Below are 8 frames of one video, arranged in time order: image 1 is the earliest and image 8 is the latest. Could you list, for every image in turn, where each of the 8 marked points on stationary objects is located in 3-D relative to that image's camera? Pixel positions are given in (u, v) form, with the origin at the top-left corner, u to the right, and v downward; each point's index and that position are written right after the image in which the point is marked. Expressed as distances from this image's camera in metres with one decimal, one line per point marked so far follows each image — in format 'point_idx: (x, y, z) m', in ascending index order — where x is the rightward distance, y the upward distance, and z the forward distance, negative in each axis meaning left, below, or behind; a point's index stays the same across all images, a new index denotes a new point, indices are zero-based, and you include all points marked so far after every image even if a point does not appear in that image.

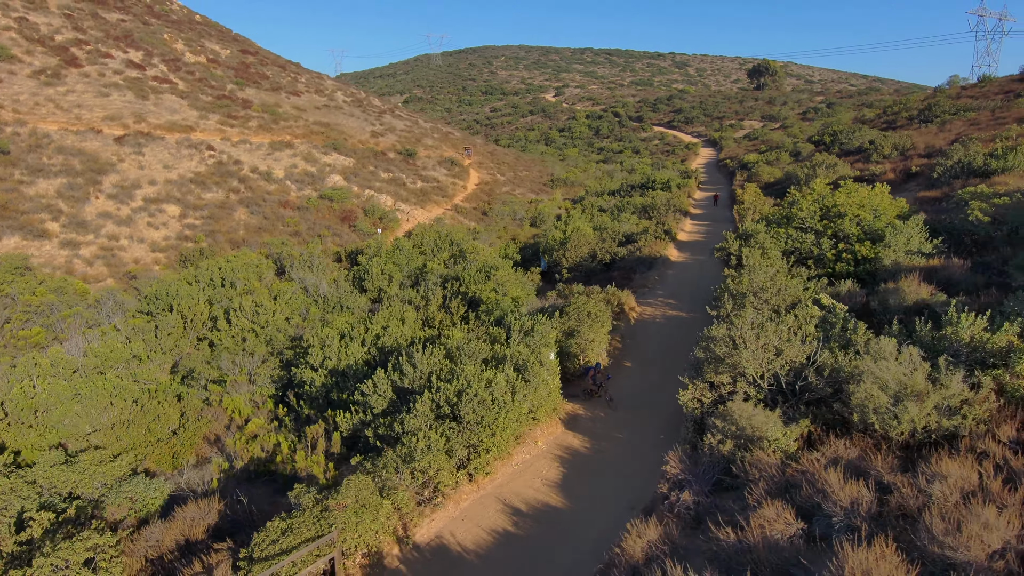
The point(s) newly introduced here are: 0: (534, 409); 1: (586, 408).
0: (+0.3, -1.5, +7.9) m
1: (+0.9, -1.6, +8.9) m
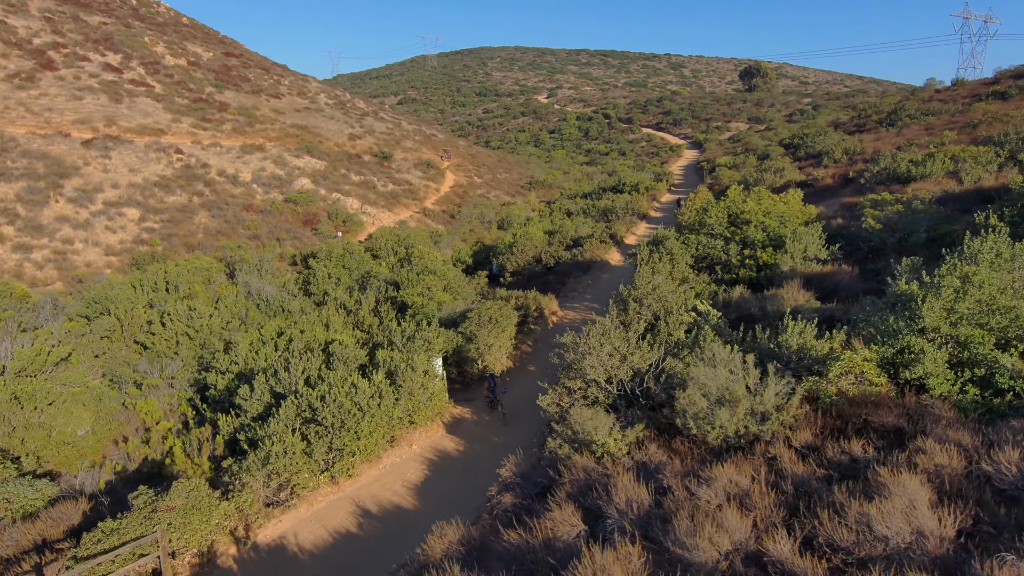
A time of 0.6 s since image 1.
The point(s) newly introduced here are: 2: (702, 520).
0: (-1.3, -1.6, +8.1) m
1: (-0.6, -1.7, +9.1) m
2: (+1.3, -1.5, +4.3) m
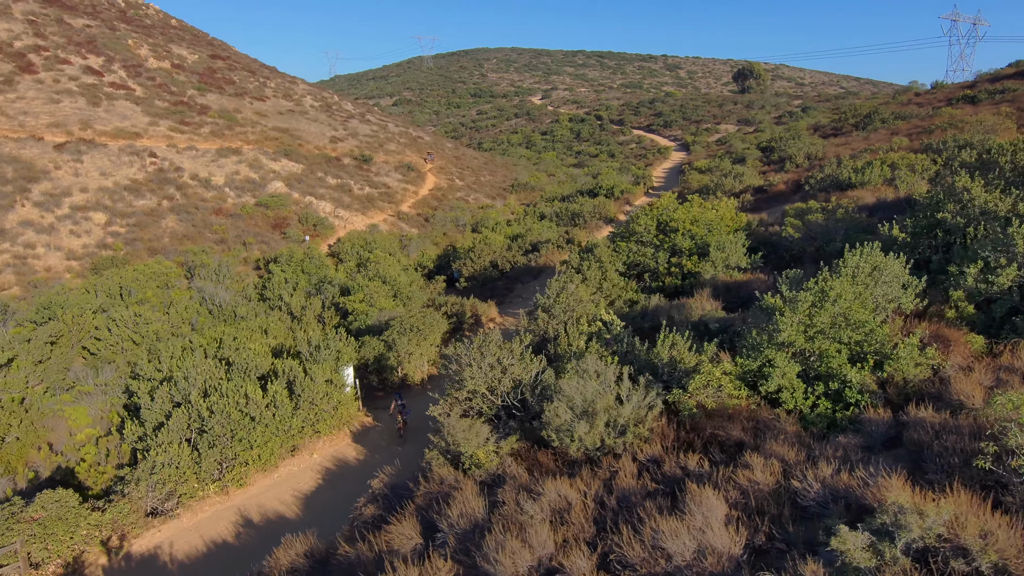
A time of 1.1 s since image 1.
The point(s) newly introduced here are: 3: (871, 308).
0: (-2.5, -1.7, +8.2) m
1: (-1.8, -1.8, +9.2) m
2: (0.0, -1.7, +4.3) m
3: (+3.3, -0.2, +6.0) m
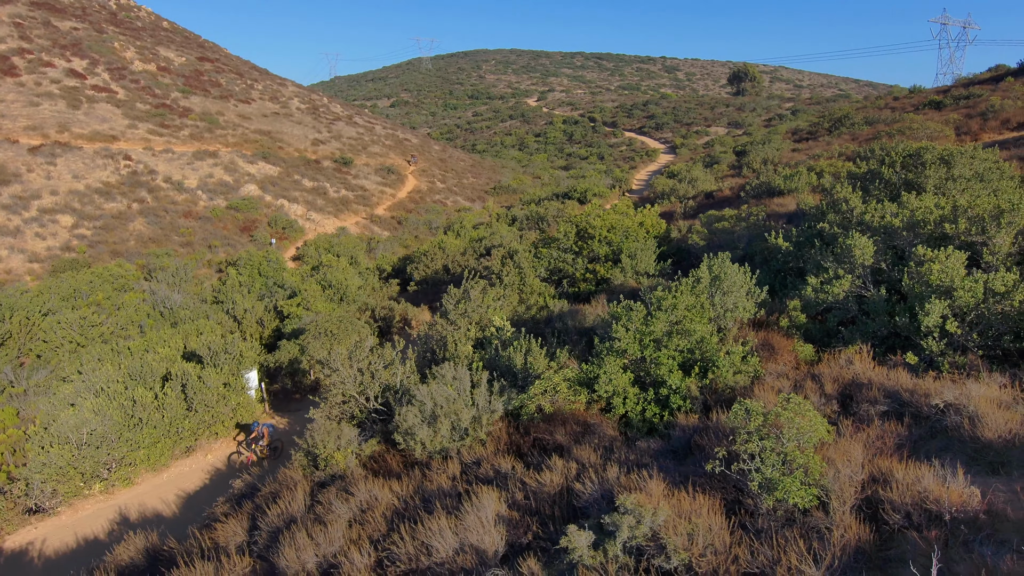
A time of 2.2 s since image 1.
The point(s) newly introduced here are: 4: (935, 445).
0: (-3.9, -1.8, +8.4) m
1: (-3.2, -1.9, +9.5) m
2: (-1.4, -1.7, +4.6) m
3: (+1.9, -0.3, +6.3) m
4: (+2.7, -1.0, +4.1) m
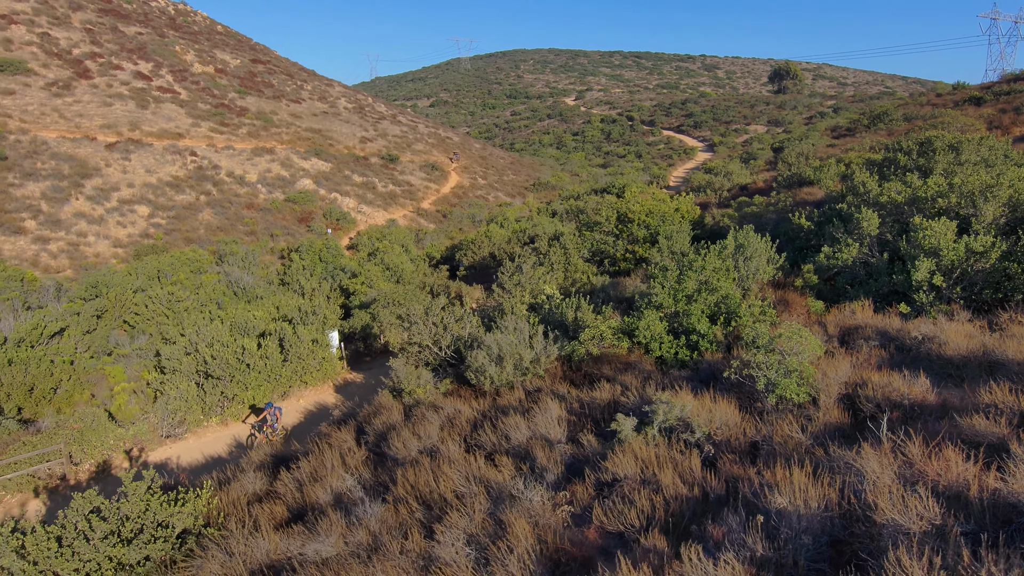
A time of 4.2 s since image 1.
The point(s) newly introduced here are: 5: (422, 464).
0: (-3.2, -1.3, +9.8) m
1: (-2.5, -1.5, +10.8) m
2: (-0.9, -1.3, +5.9) m
3: (+2.5, +0.1, +7.4) m
4: (+3.2, -0.6, +5.2) m
5: (-0.7, -1.4, +5.1) m
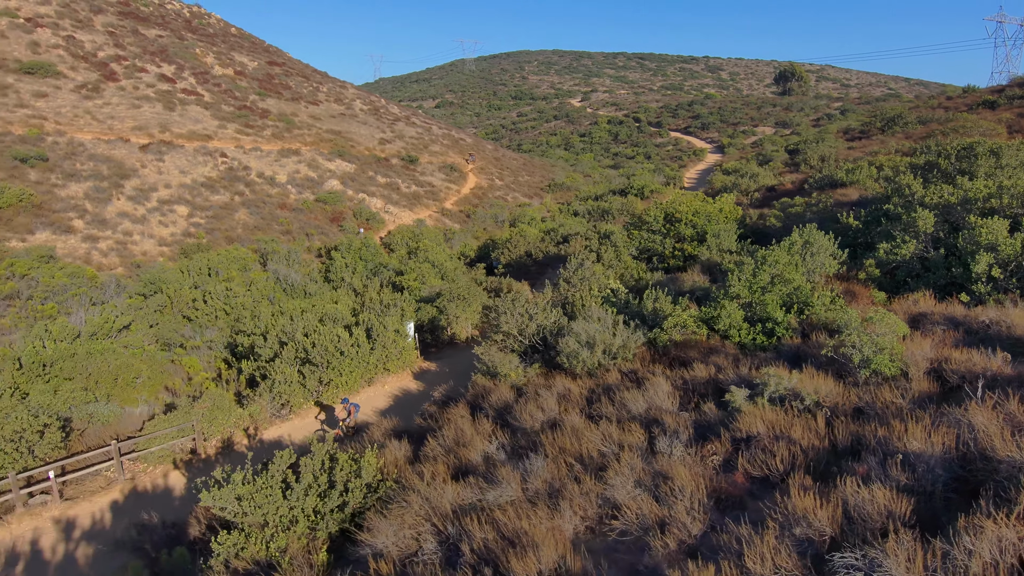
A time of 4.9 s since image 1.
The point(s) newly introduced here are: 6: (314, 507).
0: (-2.1, -1.2, +10.6) m
1: (-1.3, -1.4, +11.6) m
2: (+0.2, -1.2, +6.6) m
3: (+3.6, +0.2, +8.1) m
4: (+4.3, -0.5, +6.0) m
5: (+0.4, -1.3, +5.9) m
6: (-1.5, -1.7, +5.0) m
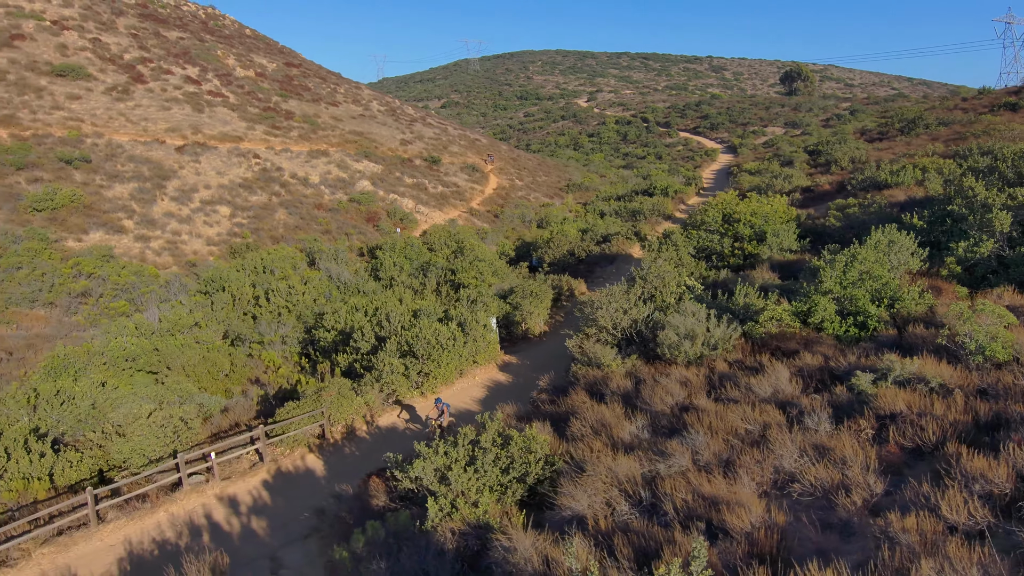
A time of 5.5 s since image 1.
0: (-0.7, -1.2, +11.2) m
1: (+0.1, -1.3, +12.2) m
2: (+1.7, -1.2, +7.2) m
3: (+5.0, +0.3, +8.8) m
4: (+5.8, -0.5, +6.6) m
5: (+1.8, -1.2, +6.5) m
6: (-0.1, -1.6, +5.6) m
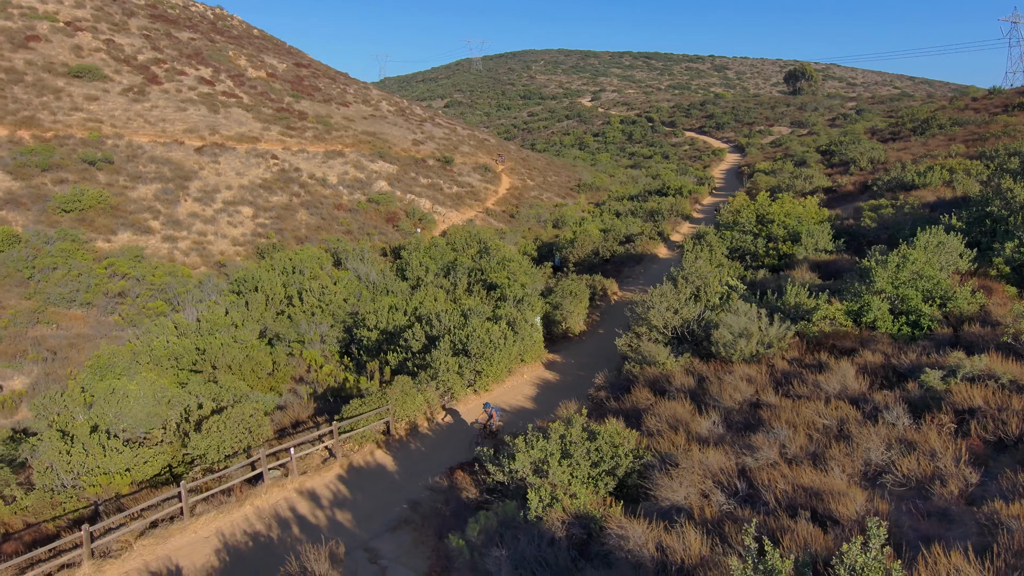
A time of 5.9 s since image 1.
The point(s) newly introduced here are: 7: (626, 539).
0: (+0.2, -1.2, +11.4) m
1: (+0.9, -1.3, +12.4) m
2: (+2.5, -1.2, +7.5) m
3: (+5.9, +0.3, +9.0) m
4: (+6.6, -0.5, +6.8) m
5: (+2.7, -1.2, +6.7) m
6: (+0.7, -1.7, +5.9) m
7: (+0.8, -1.8, +4.7) m
